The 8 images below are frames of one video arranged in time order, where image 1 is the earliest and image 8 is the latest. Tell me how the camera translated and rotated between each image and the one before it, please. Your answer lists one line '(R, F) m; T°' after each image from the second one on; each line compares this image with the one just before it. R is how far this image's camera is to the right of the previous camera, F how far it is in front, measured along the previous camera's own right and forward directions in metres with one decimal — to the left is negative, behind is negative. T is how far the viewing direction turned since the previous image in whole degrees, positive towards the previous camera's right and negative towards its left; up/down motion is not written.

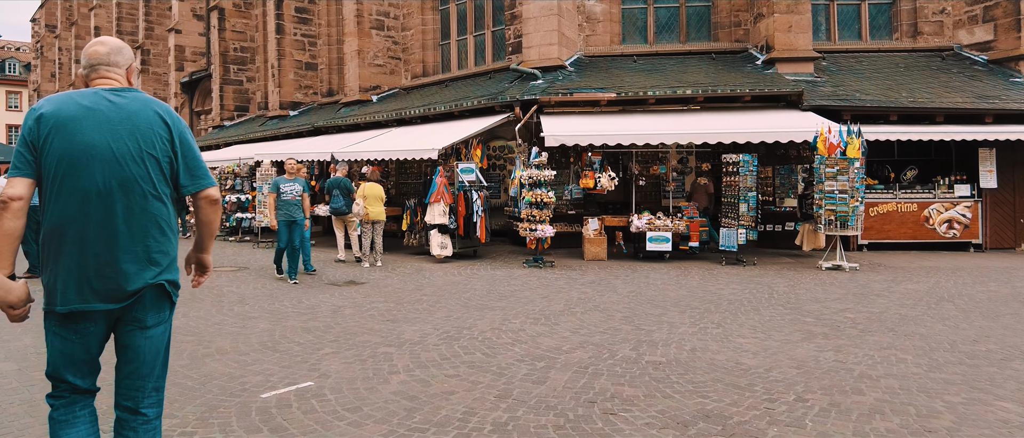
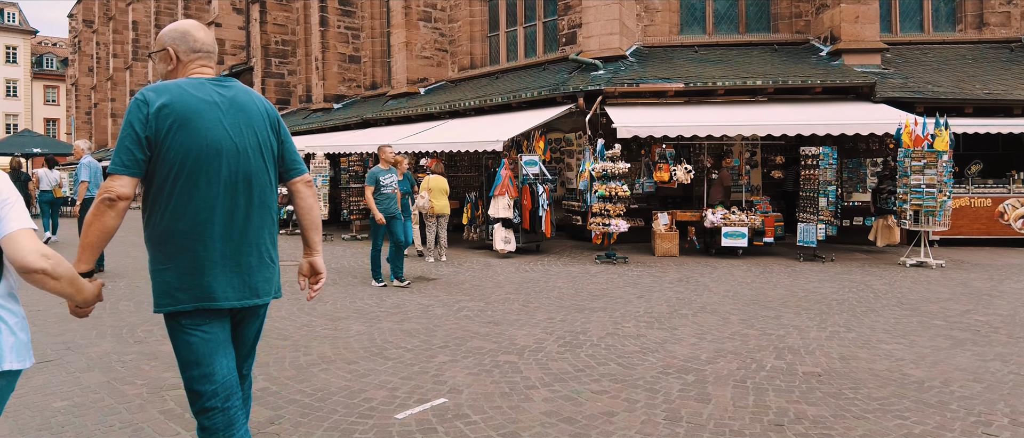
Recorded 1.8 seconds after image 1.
(-0.6, +0.4) m; -2°
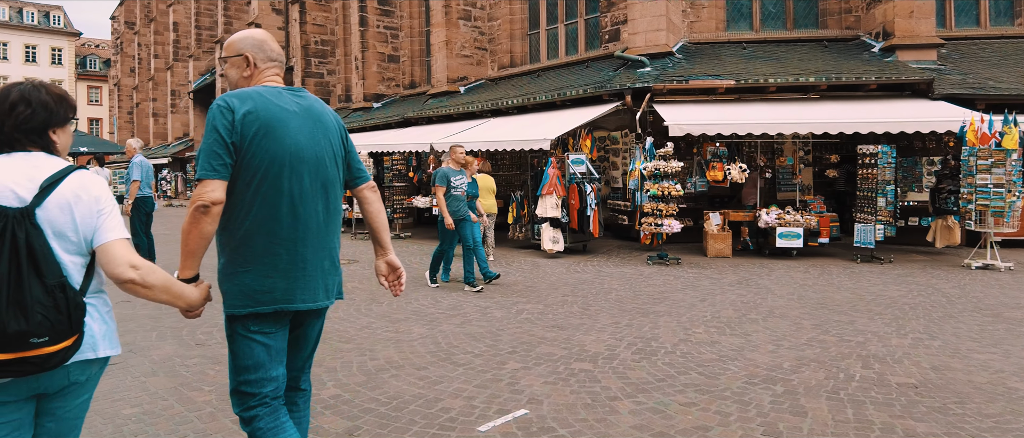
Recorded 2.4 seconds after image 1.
(-0.2, +0.2) m; -2°
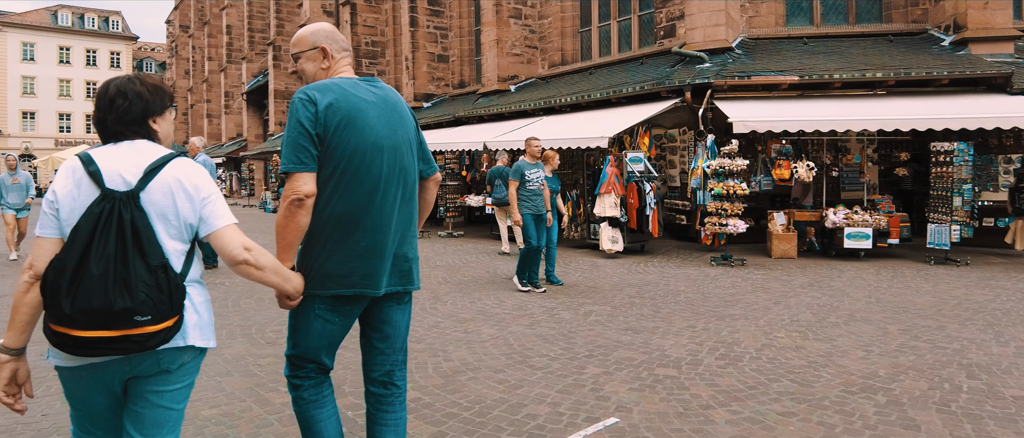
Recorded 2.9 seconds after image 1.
(-0.2, +0.1) m; -3°
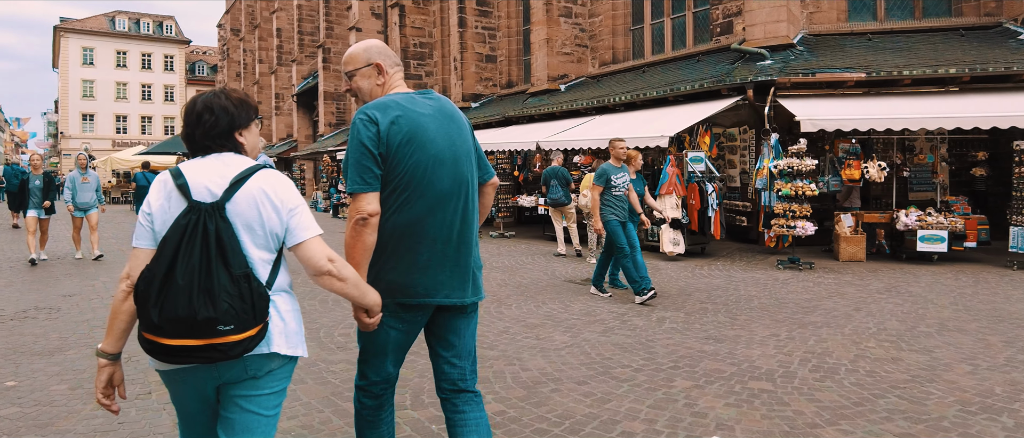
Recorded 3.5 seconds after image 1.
(-0.2, +0.2) m; -3°
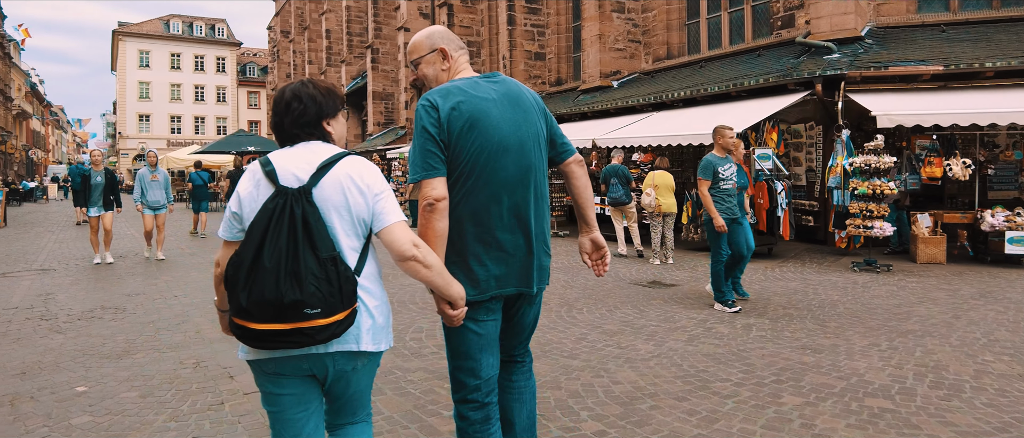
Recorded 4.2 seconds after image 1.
(-0.2, +0.2) m; -3°
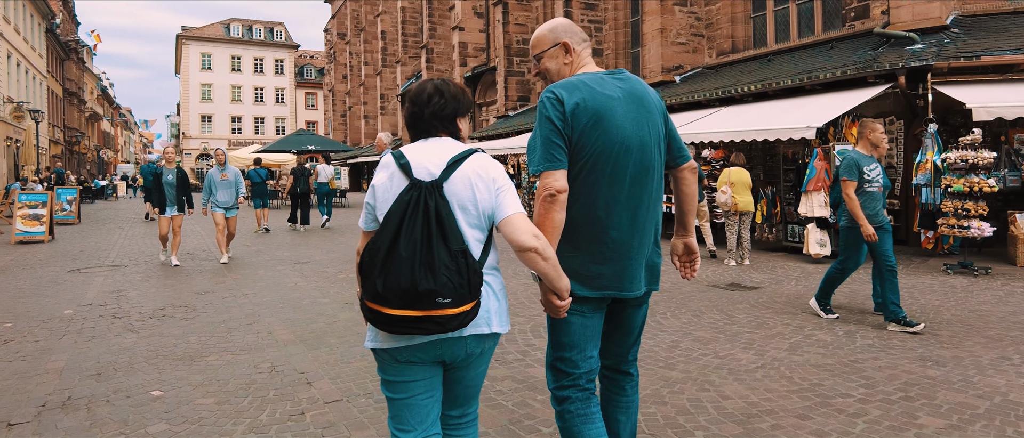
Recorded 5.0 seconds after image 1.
(-0.2, +0.3) m; -4°
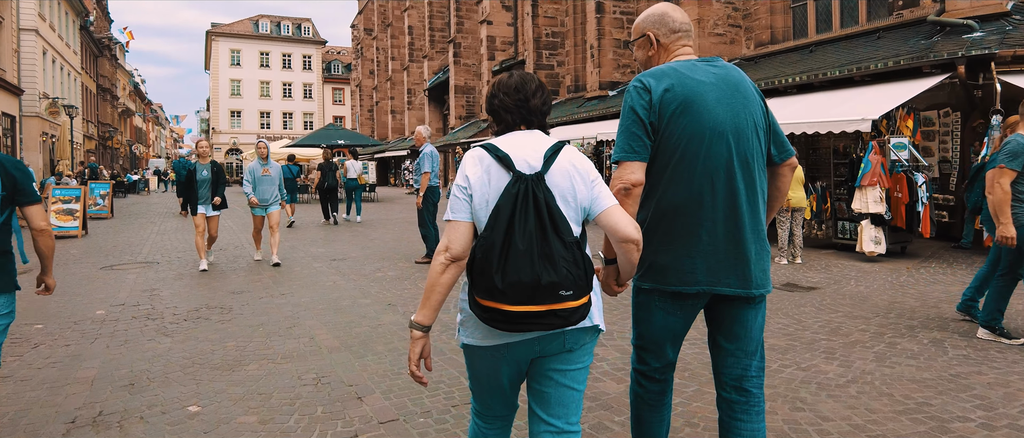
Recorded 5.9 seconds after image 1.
(-0.2, +0.3) m; -2°
